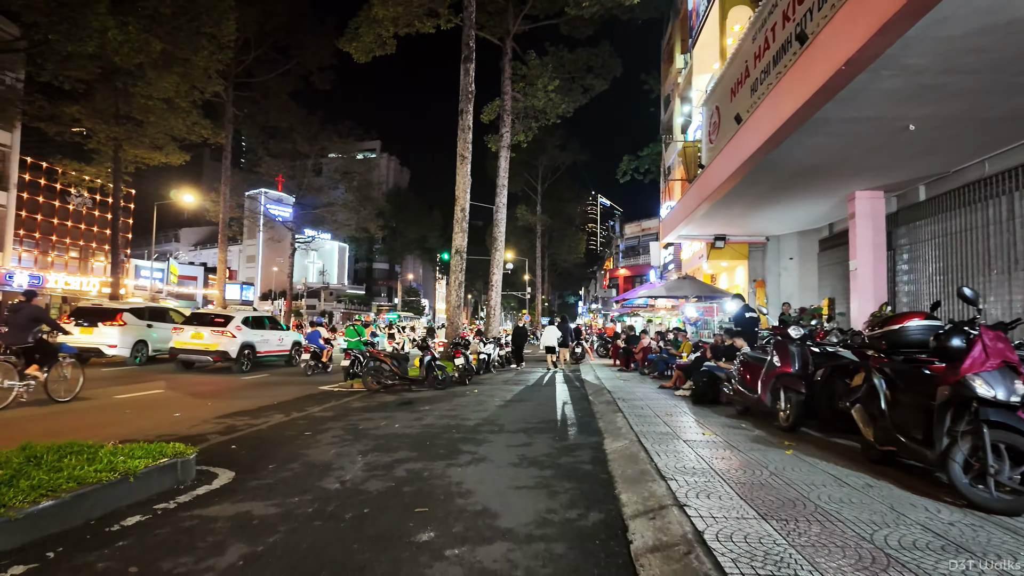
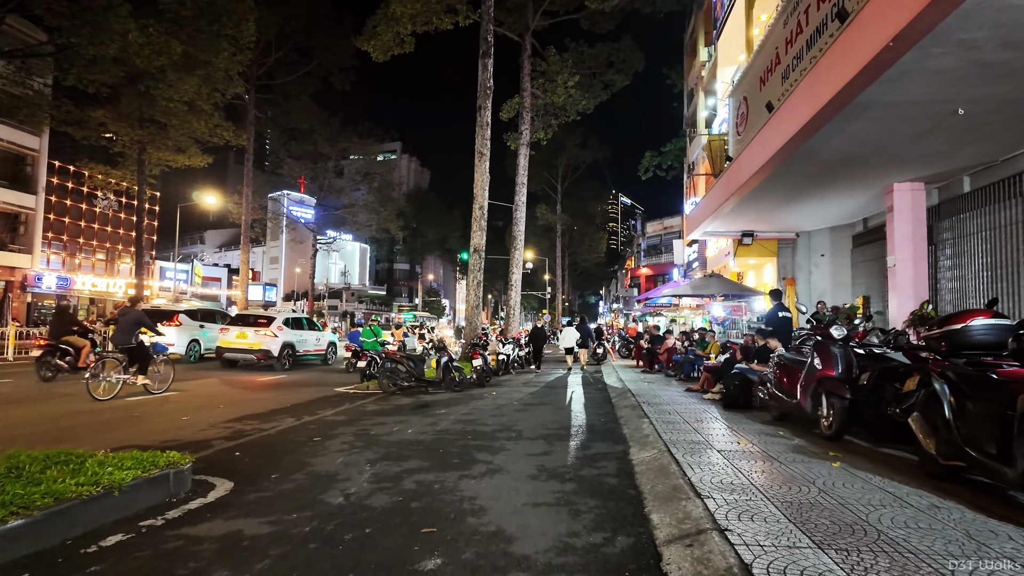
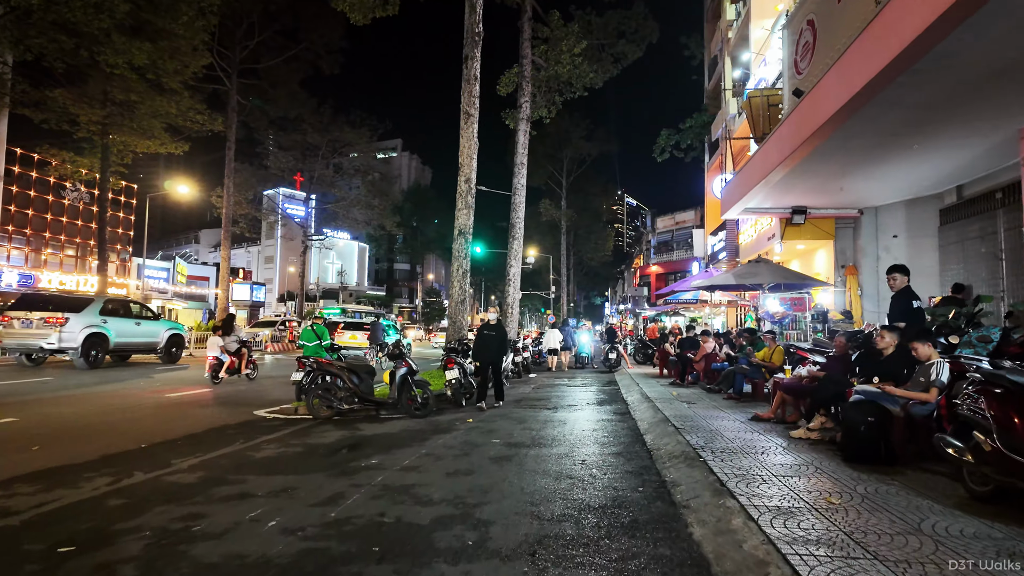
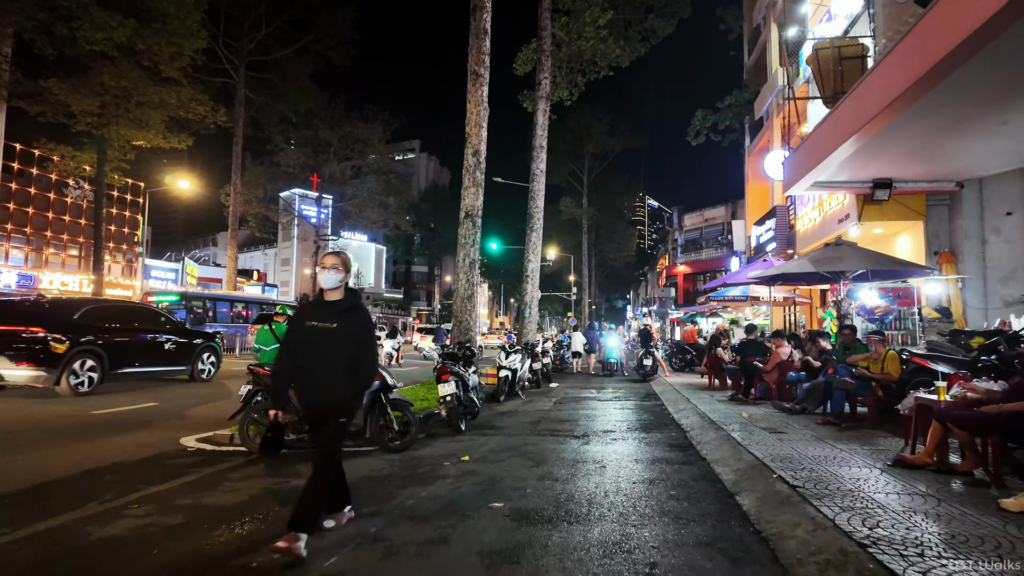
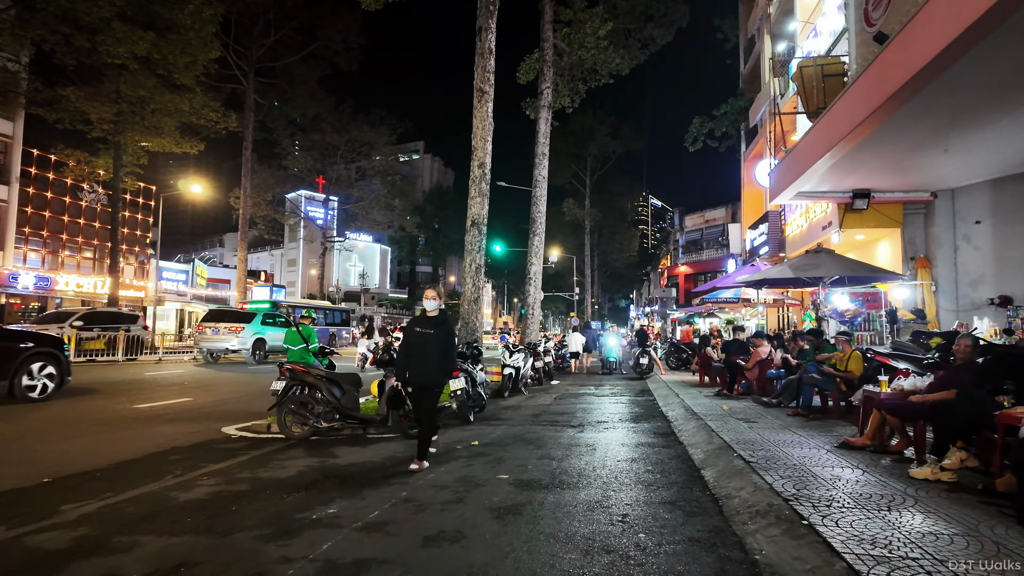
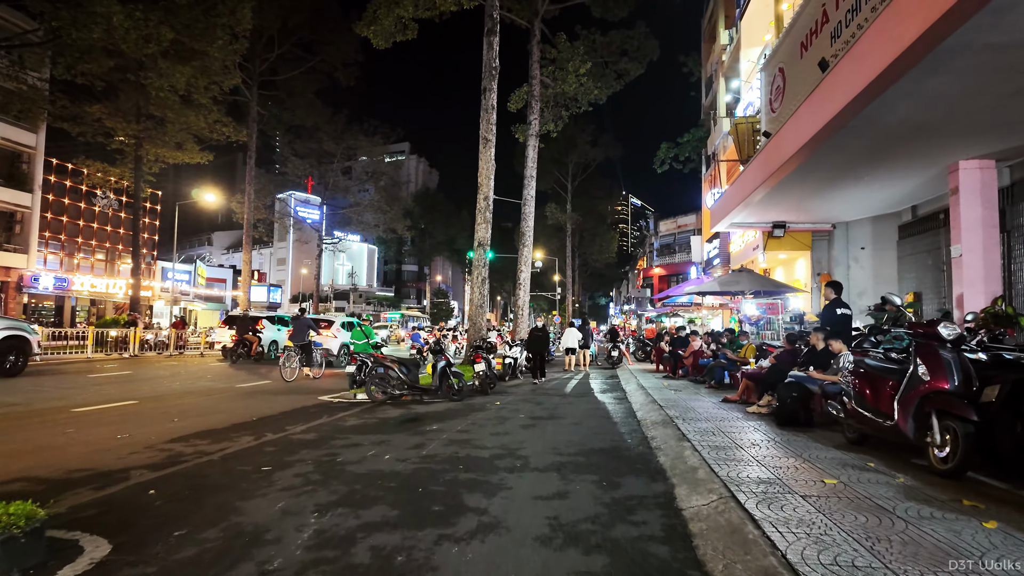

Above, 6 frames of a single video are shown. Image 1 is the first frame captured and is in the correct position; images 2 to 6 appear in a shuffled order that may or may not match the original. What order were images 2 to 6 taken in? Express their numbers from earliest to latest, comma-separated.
2, 6, 3, 5, 4
